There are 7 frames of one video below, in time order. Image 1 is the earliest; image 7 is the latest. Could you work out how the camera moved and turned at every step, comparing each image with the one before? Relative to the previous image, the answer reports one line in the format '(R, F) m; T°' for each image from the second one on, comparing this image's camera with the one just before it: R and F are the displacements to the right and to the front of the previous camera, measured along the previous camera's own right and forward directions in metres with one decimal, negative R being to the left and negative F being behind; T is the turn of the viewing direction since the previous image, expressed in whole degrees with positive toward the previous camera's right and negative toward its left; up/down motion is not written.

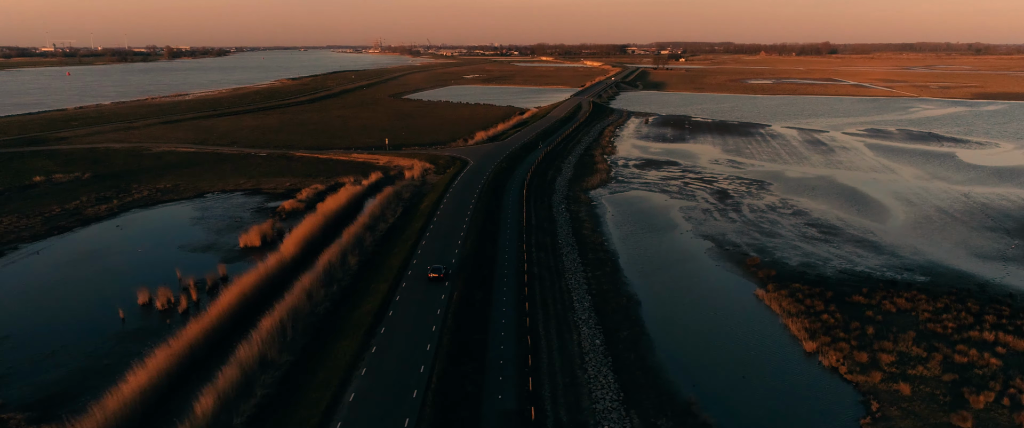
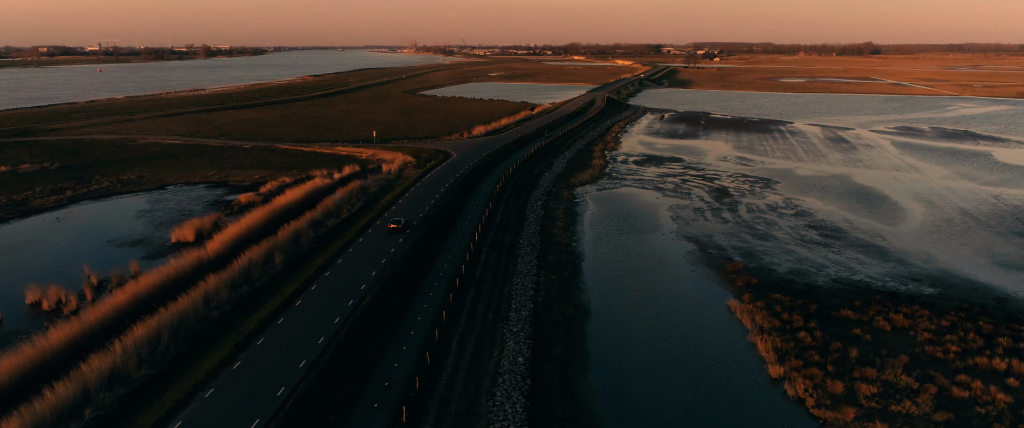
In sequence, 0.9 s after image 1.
(+3.0, +3.3) m; -3°
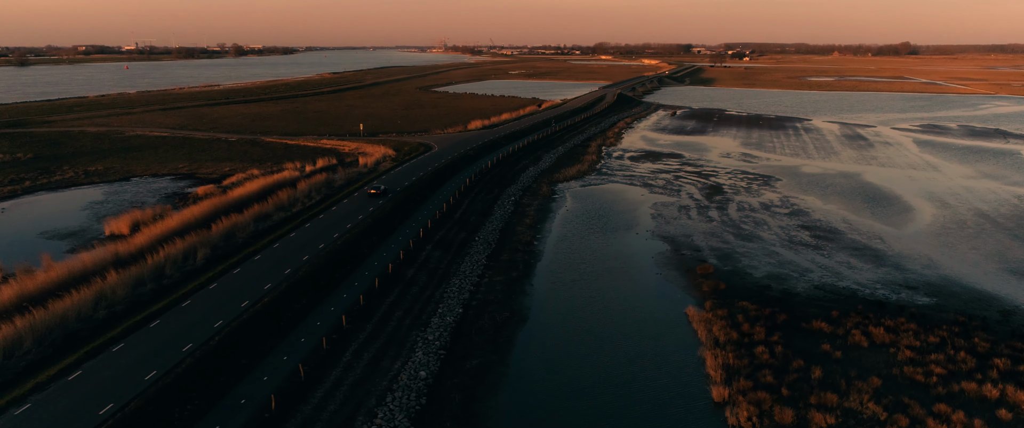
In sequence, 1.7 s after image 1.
(+2.6, +2.5) m; -2°
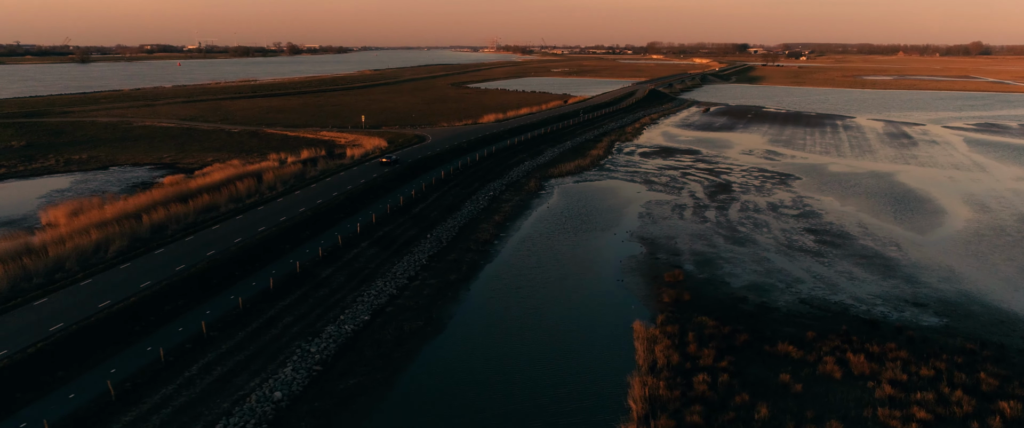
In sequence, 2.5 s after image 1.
(+3.0, +2.9) m; -4°
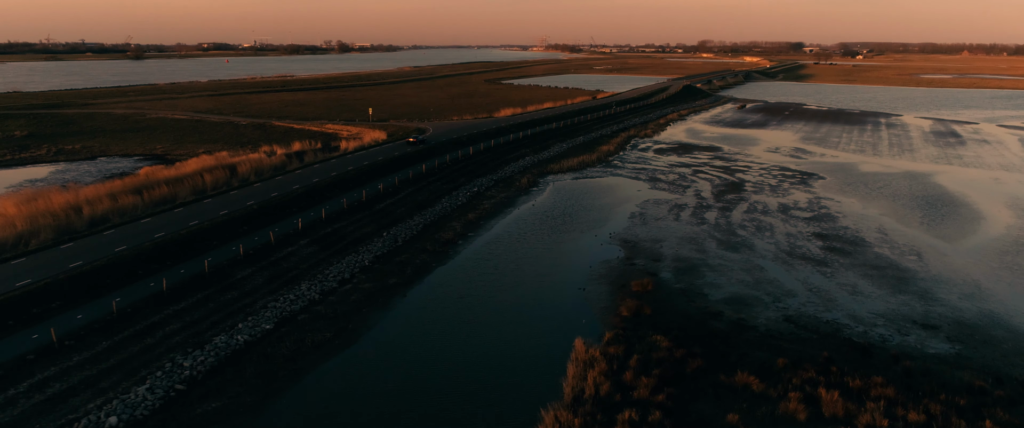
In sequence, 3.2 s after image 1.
(+2.3, +2.4) m; -4°
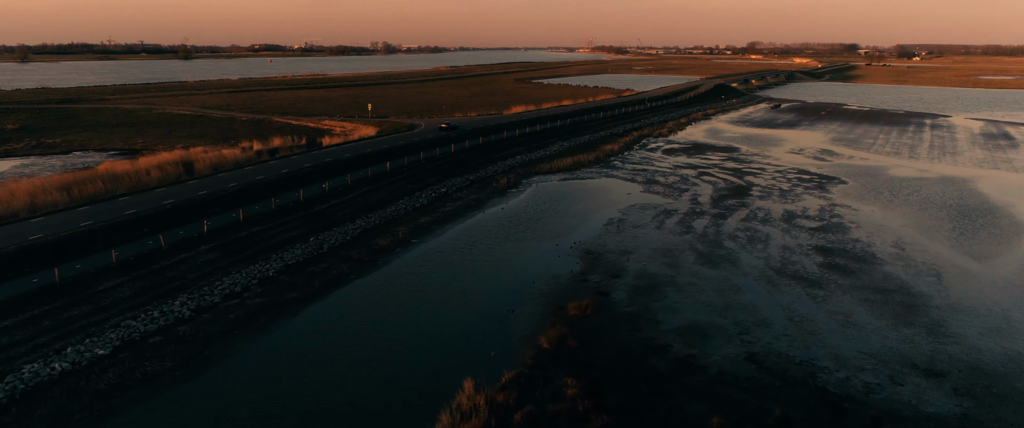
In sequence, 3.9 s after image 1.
(+2.5, +2.9) m; -4°
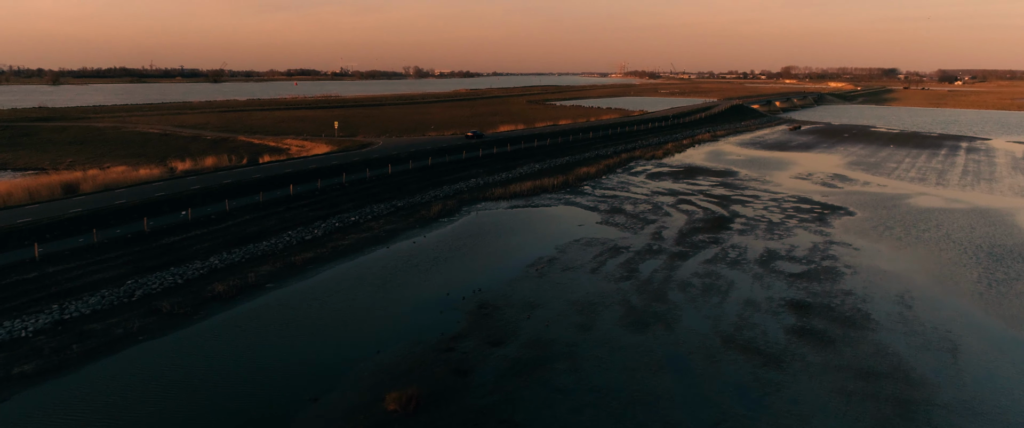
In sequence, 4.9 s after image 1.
(+3.0, +4.4) m; -3°
